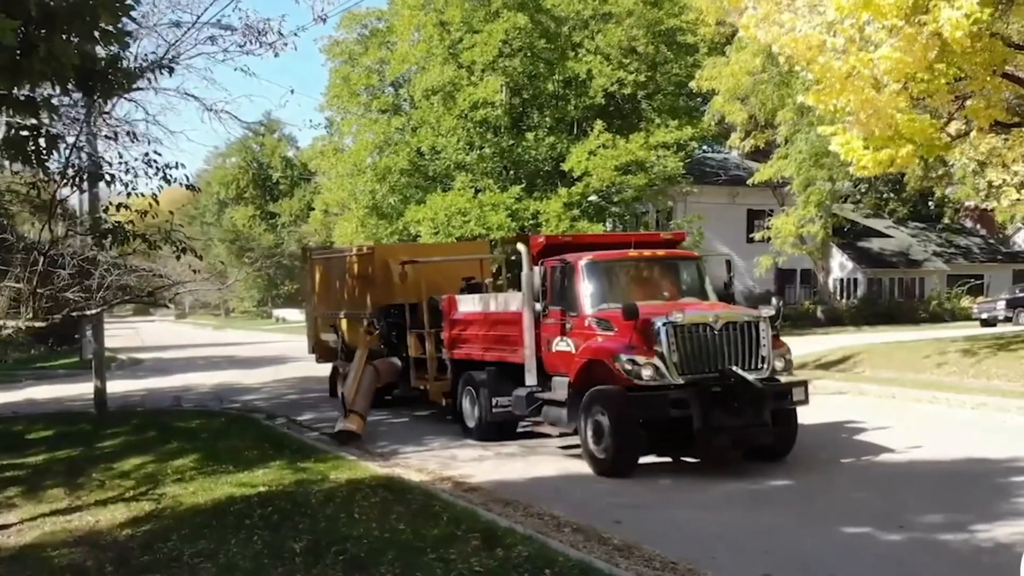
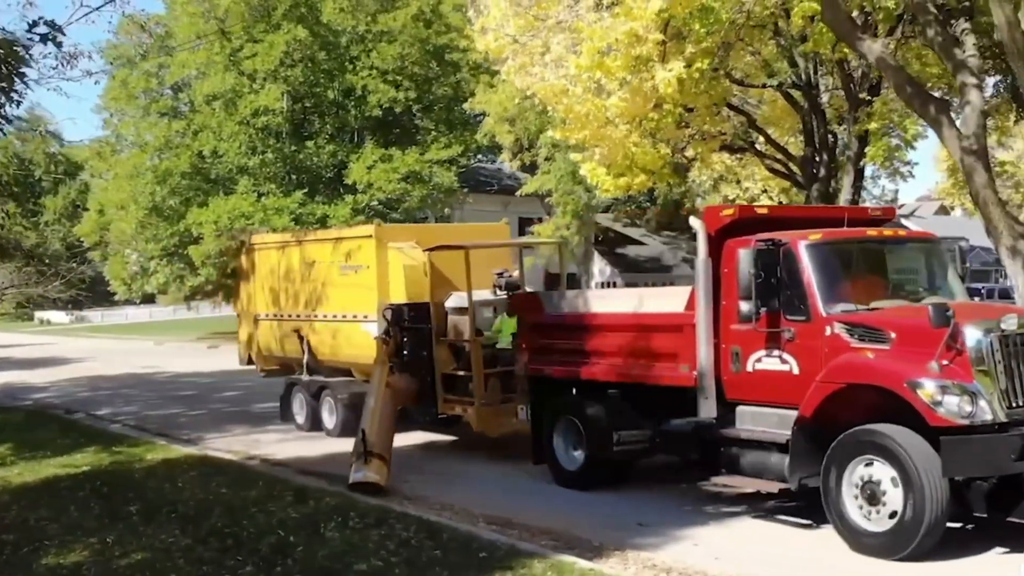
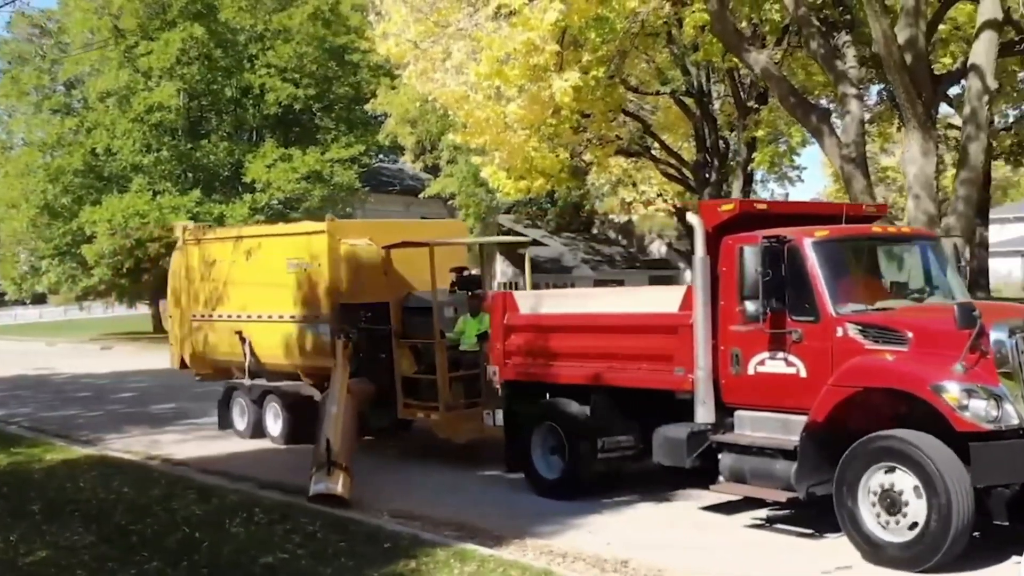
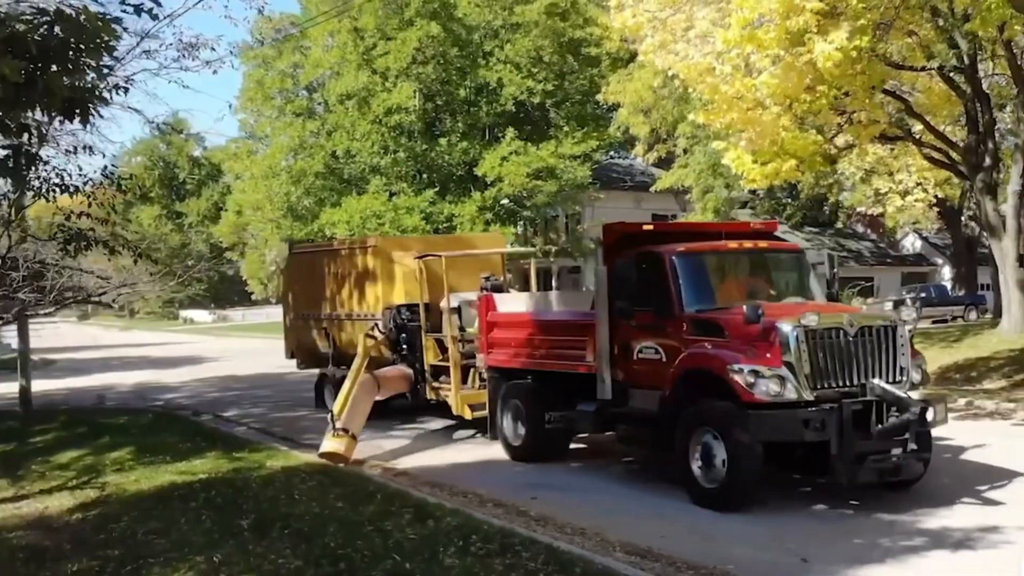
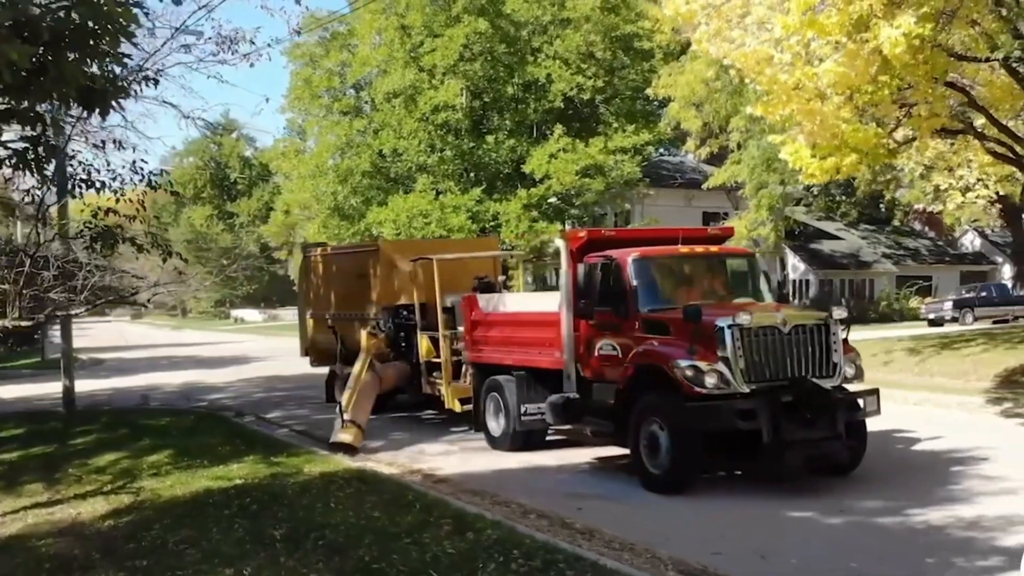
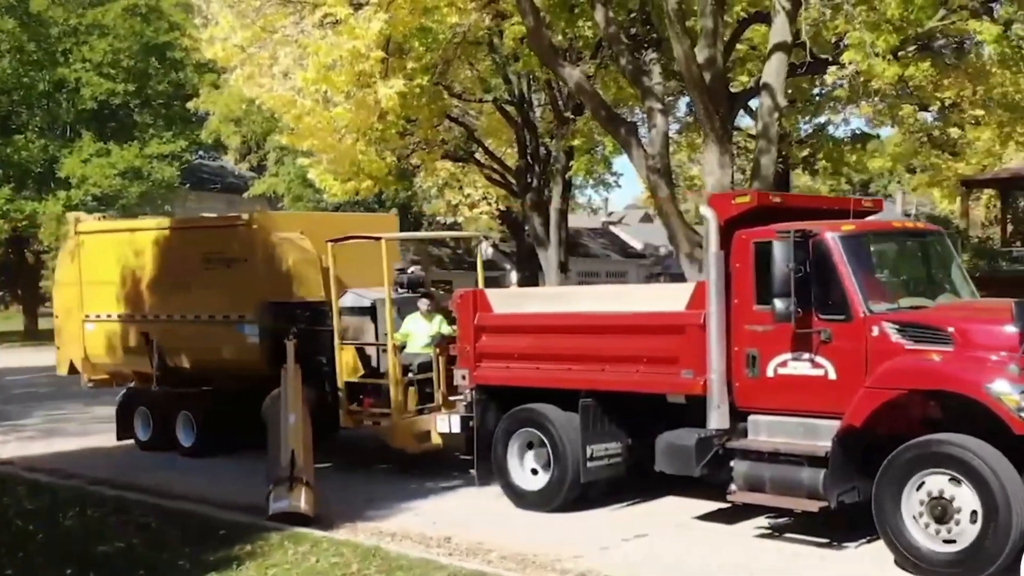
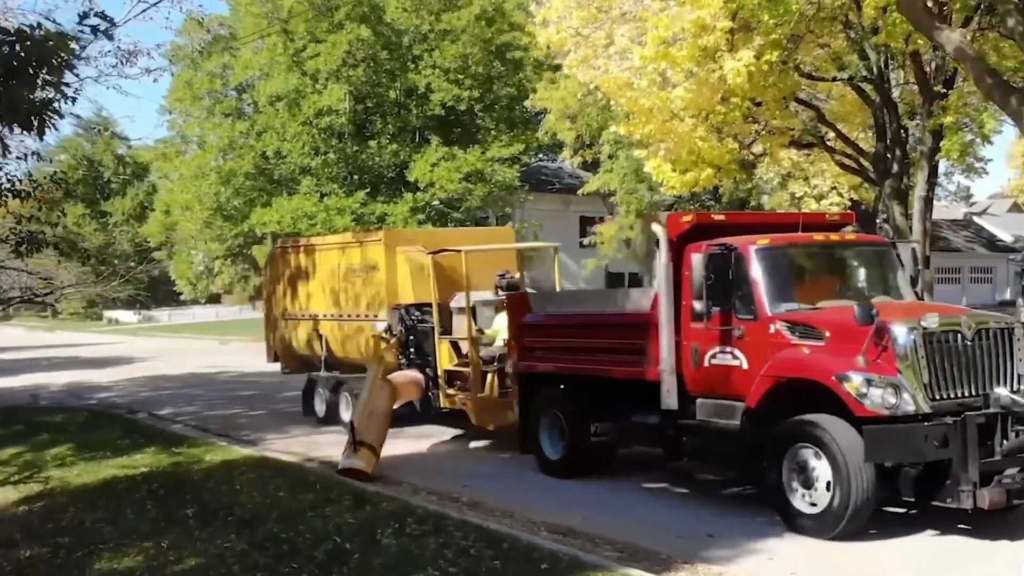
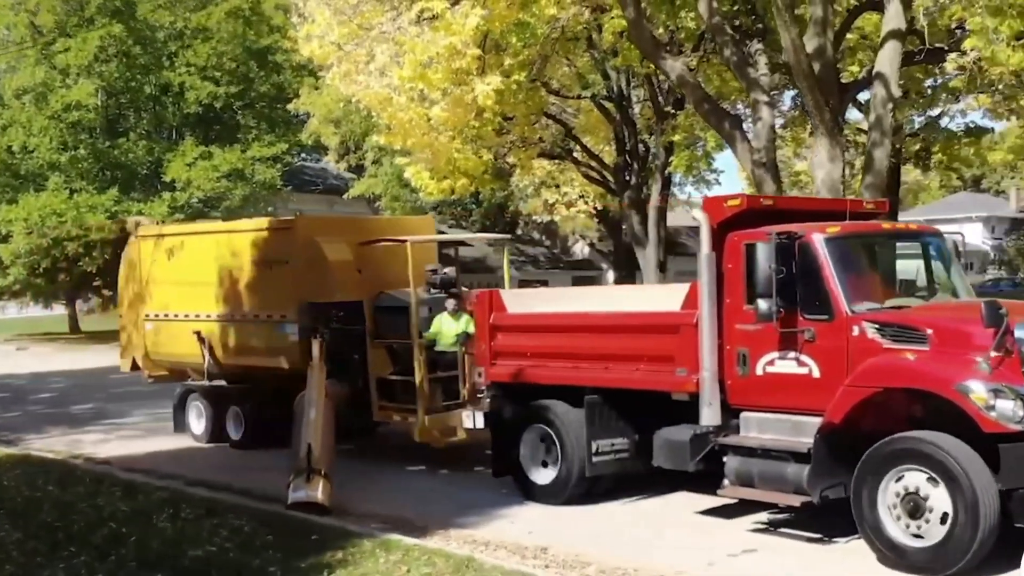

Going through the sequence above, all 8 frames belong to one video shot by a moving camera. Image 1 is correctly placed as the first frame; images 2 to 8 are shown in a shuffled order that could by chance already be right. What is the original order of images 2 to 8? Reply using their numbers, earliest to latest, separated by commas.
5, 4, 7, 2, 3, 8, 6
